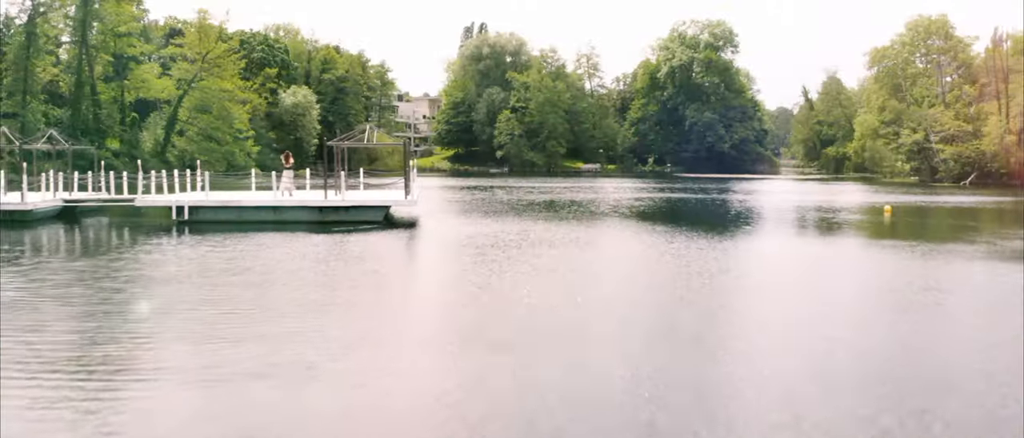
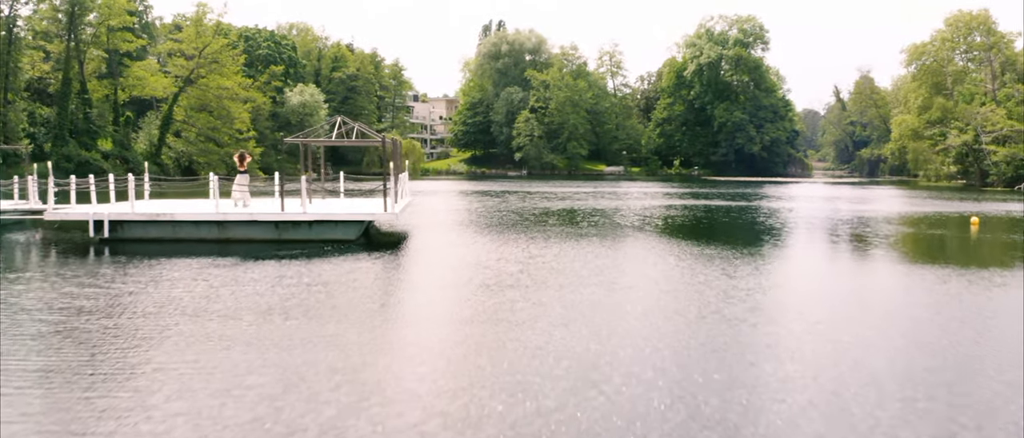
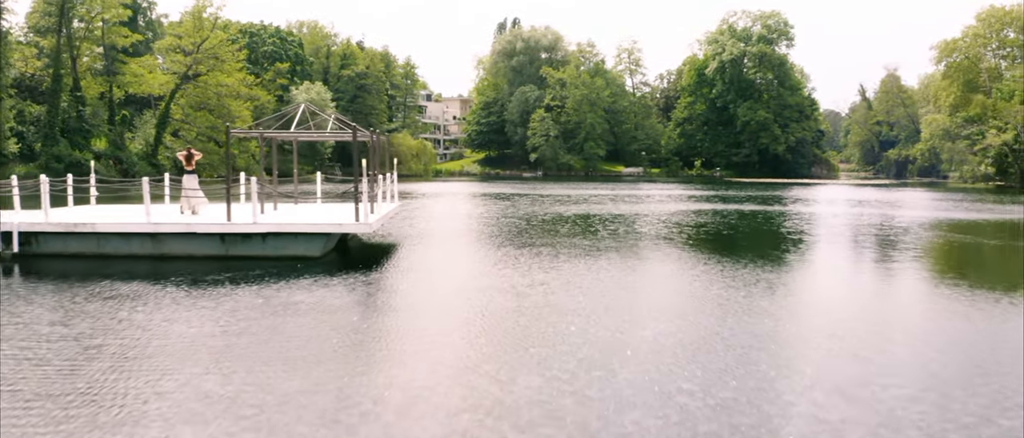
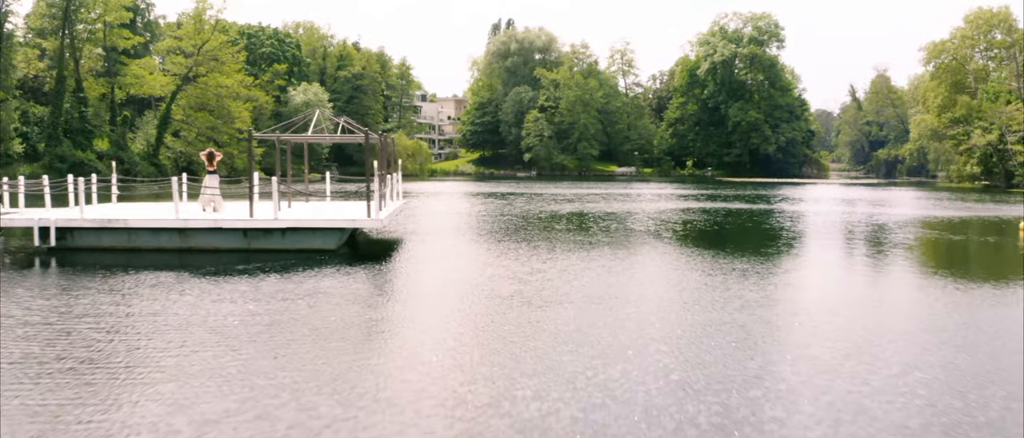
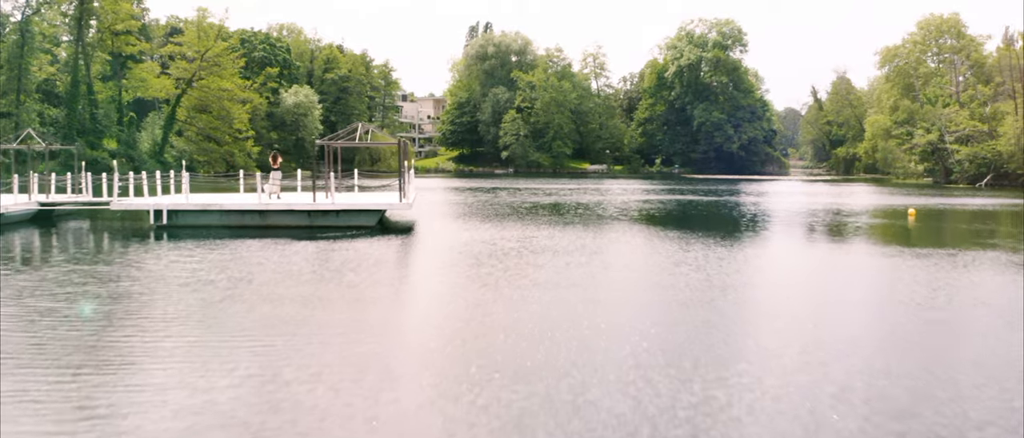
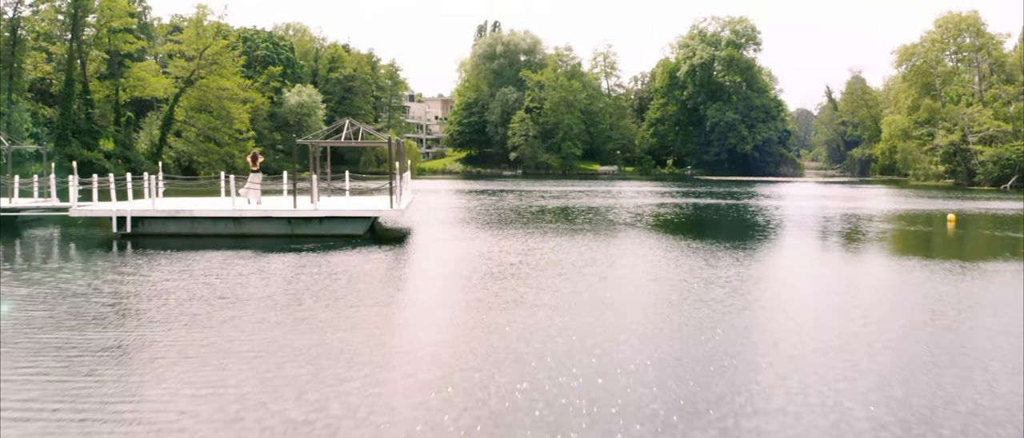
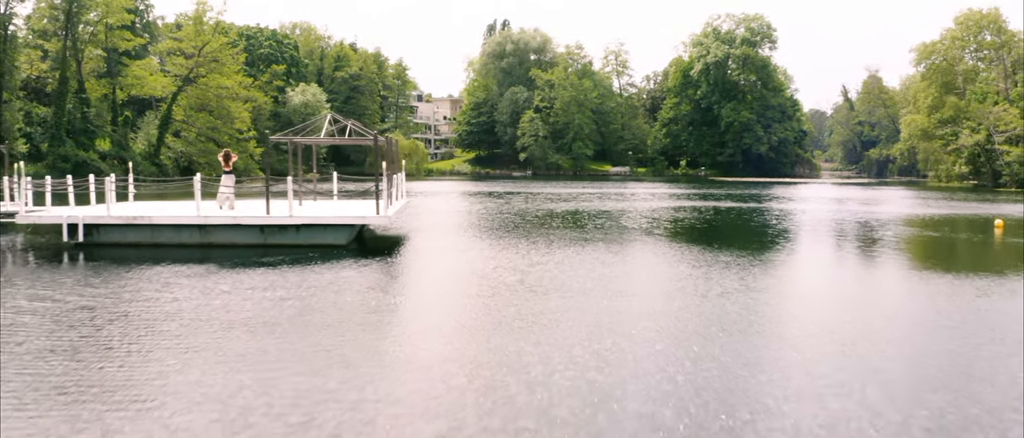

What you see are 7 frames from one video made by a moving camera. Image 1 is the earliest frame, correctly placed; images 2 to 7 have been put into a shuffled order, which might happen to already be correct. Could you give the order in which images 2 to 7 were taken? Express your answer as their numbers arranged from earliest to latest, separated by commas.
5, 6, 2, 7, 4, 3
